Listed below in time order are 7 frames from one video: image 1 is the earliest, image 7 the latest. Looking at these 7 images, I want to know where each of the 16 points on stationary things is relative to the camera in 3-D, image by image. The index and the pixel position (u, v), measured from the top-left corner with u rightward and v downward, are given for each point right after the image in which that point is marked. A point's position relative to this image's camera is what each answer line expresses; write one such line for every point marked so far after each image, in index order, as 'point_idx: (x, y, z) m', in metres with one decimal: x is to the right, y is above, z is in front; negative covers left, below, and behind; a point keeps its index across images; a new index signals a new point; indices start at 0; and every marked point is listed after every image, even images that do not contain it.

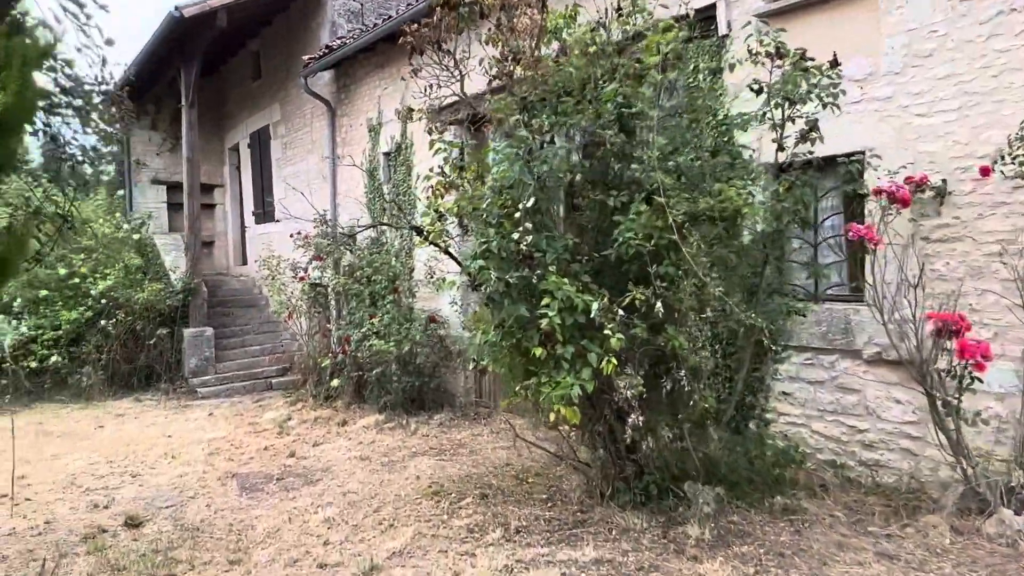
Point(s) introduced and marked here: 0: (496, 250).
0: (-0.1, +0.1, +2.6) m
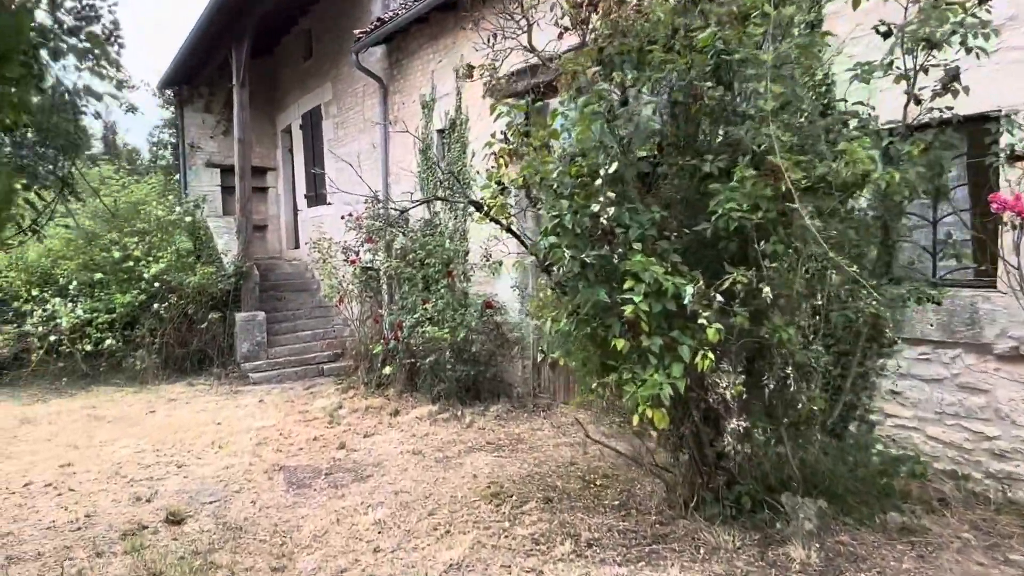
0: (+0.2, +0.2, +2.2) m
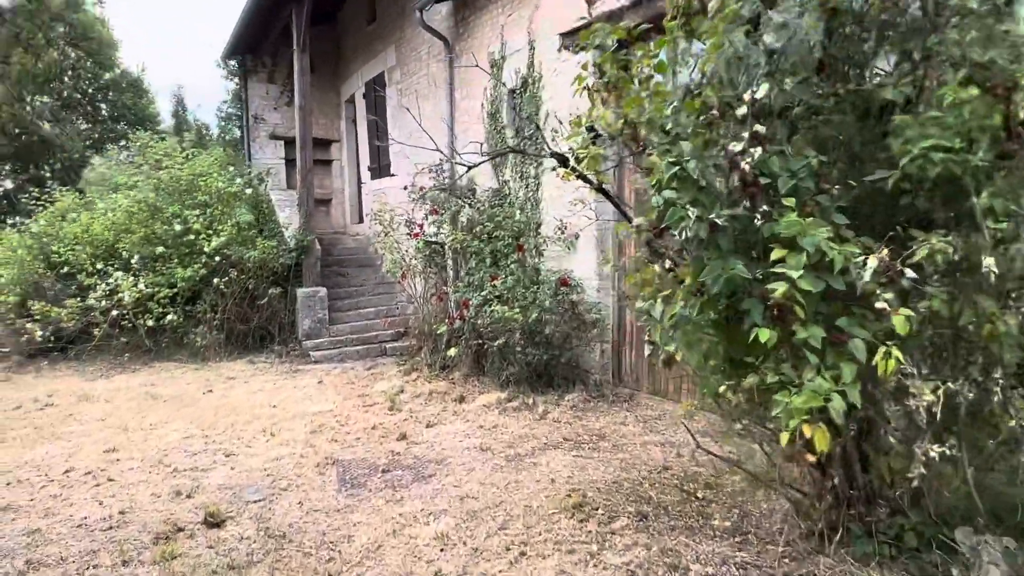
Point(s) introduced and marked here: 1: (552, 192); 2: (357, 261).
0: (+0.4, +0.3, +1.7) m
1: (+0.3, +0.8, +5.4) m
2: (-1.9, +0.3, +8.8) m
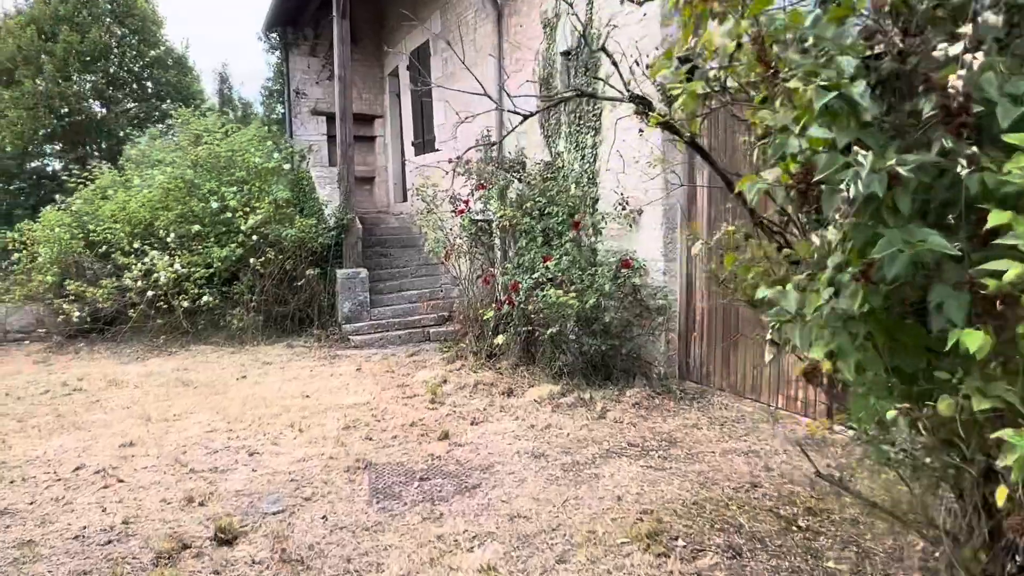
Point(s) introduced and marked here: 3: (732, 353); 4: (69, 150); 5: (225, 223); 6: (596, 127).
0: (+0.5, +0.3, +1.1) m
1: (+0.6, +0.9, +4.8) m
2: (-1.3, +0.6, +8.4) m
3: (+1.2, -0.4, +4.0) m
4: (-7.5, +2.3, +12.3) m
5: (-2.9, +0.7, +7.2) m
6: (+0.6, +1.1, +4.9) m
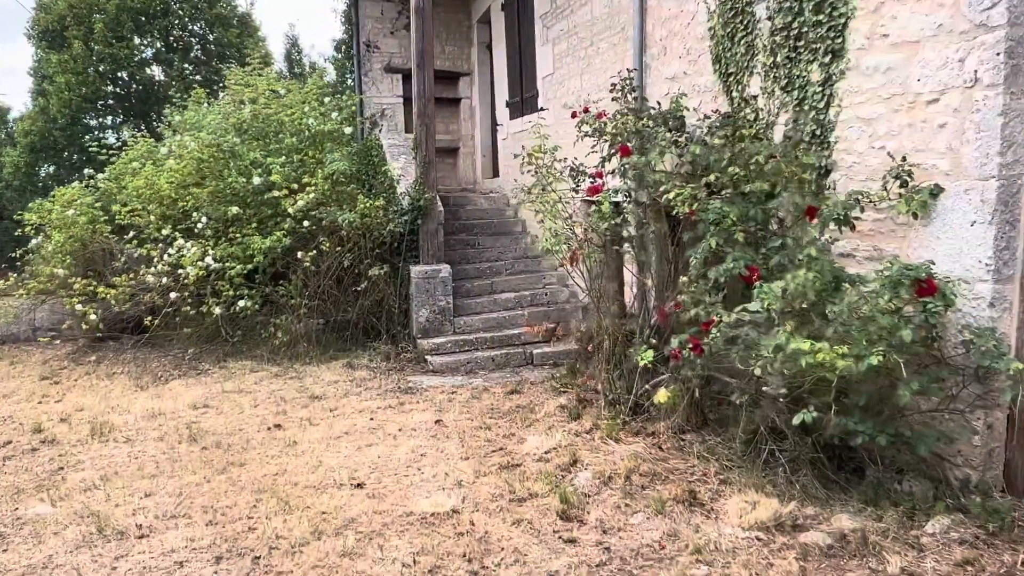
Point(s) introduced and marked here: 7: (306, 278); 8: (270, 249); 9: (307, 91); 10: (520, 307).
0: (+0.9, +0.1, -0.8) m
1: (+1.4, +0.7, +2.9) m
2: (-0.2, +0.6, +6.7) m
3: (+1.8, -0.5, +2.0) m
4: (-5.9, +2.6, +11.1) m
5: (-1.9, +0.7, +5.6) m
6: (+1.3, +1.0, +2.9) m
7: (-1.6, +0.1, +5.4) m
8: (-1.8, +0.3, +5.4) m
9: (-1.9, +1.8, +6.7) m
10: (+0.1, -0.1, +5.7) m
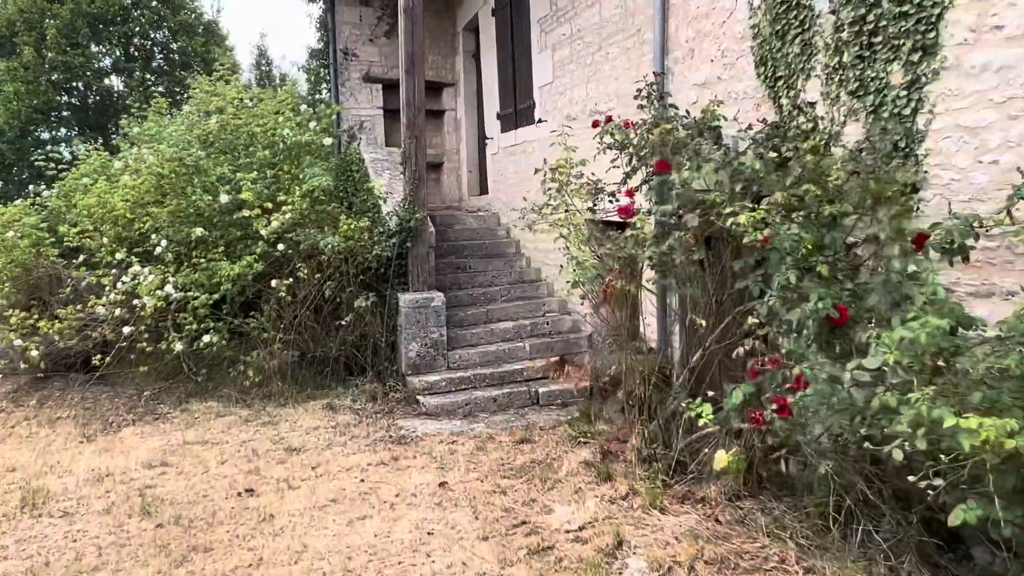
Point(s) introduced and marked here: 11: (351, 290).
0: (+1.1, 0.0, -1.3) m
1: (+1.5, +0.6, +2.4) m
2: (-0.2, +0.3, +6.1) m
3: (+2.0, -0.6, +1.5) m
4: (-6.2, +2.2, +10.4) m
5: (-1.9, +0.4, +5.0) m
6: (+1.4, +0.8, +2.5) m
7: (-1.5, -0.1, +4.8) m
8: (-1.8, +0.1, +4.8) m
9: (-2.0, +1.6, +6.1) m
10: (+0.1, -0.3, +5.2) m
11: (-1.1, 0.0, +4.9) m
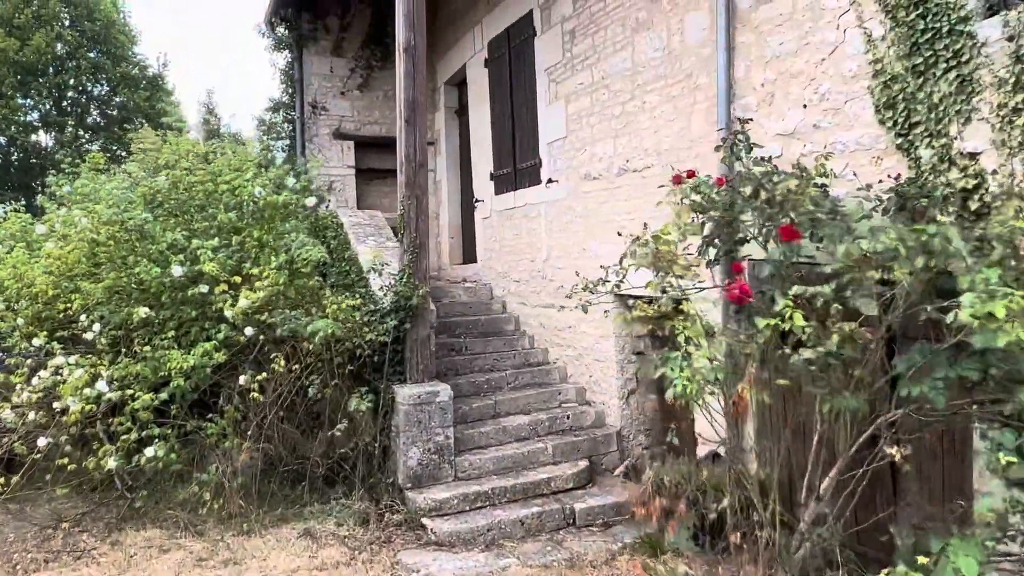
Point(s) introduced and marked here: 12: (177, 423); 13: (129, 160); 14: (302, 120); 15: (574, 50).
0: (+1.7, 0.0, -2.0) m
1: (+1.8, +0.3, +1.8) m
2: (-0.2, -0.3, +5.3) m
3: (+2.4, -0.8, +0.8) m
4: (-6.5, +1.2, +9.2) m
5: (-1.8, -0.1, +4.1) m
6: (+1.7, +0.6, +1.8) m
7: (-1.4, -0.6, +3.8) m
8: (-1.7, -0.4, +3.8) m
9: (-1.9, +1.0, +5.2) m
10: (+0.2, -0.9, +4.3) m
11: (-1.0, -0.5, +3.9) m
12: (-1.8, -0.7, +3.8) m
13: (-3.0, +1.0, +5.6) m
14: (-1.9, +1.6, +6.7) m
15: (+0.4, +1.5, +4.6) m
